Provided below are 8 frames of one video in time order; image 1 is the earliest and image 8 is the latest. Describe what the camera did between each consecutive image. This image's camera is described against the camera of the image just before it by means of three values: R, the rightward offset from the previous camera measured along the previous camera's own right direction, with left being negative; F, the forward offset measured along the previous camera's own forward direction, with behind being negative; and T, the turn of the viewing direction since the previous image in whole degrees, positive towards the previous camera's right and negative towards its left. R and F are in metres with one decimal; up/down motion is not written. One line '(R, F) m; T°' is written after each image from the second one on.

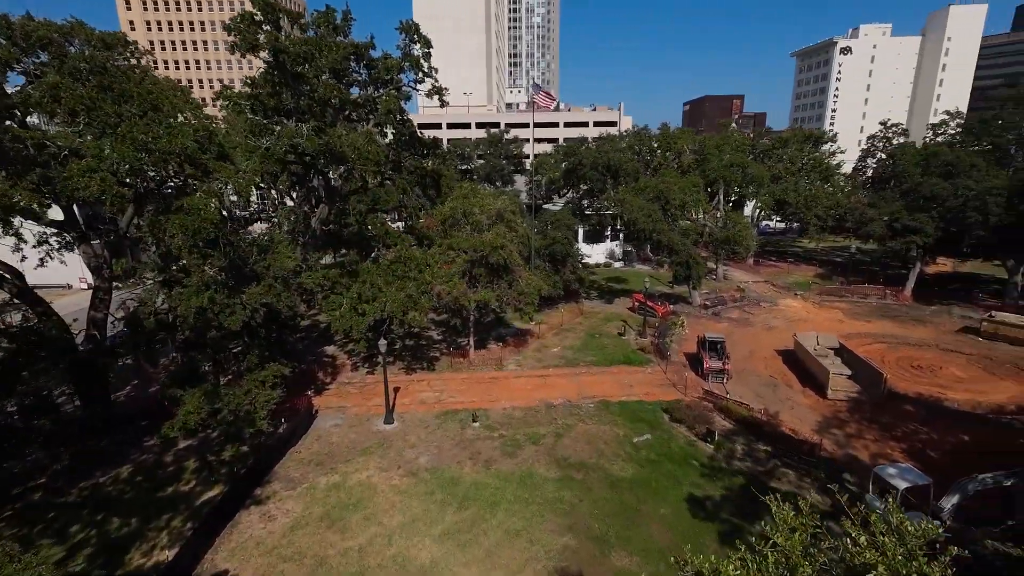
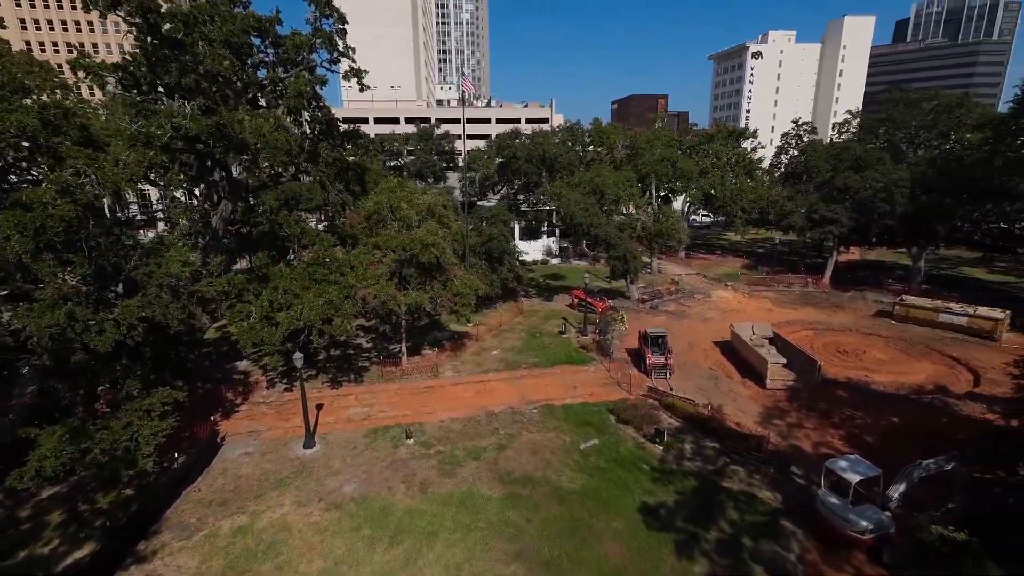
(+0.2, +1.5) m; +7°
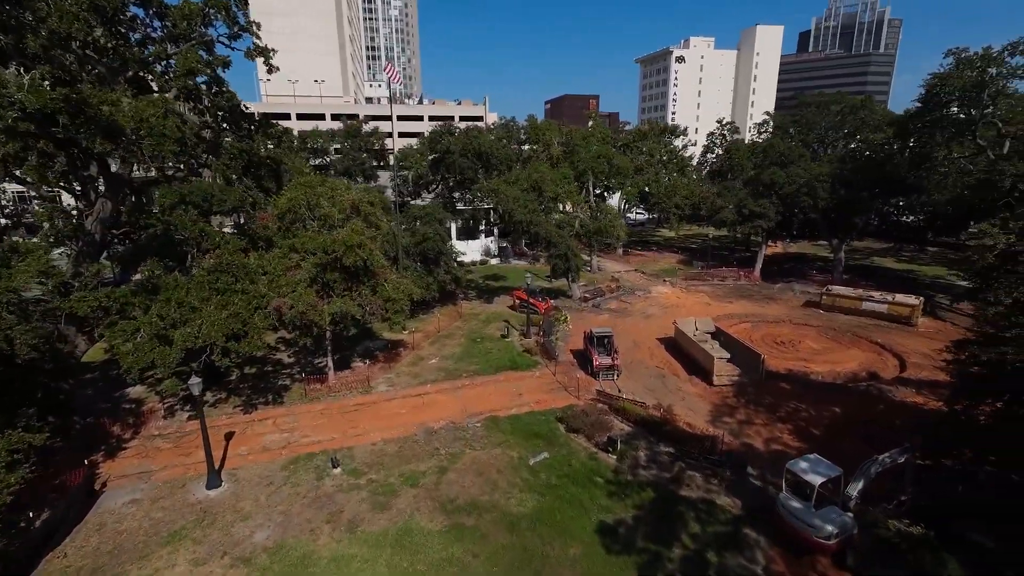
(+0.1, +1.5) m; +7°
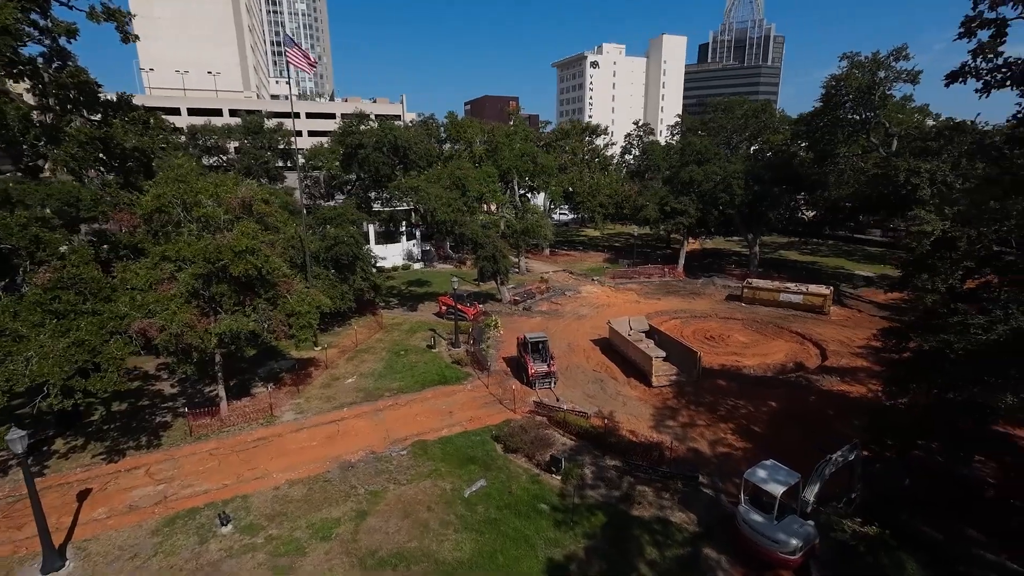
(+0.1, +1.8) m; +9°
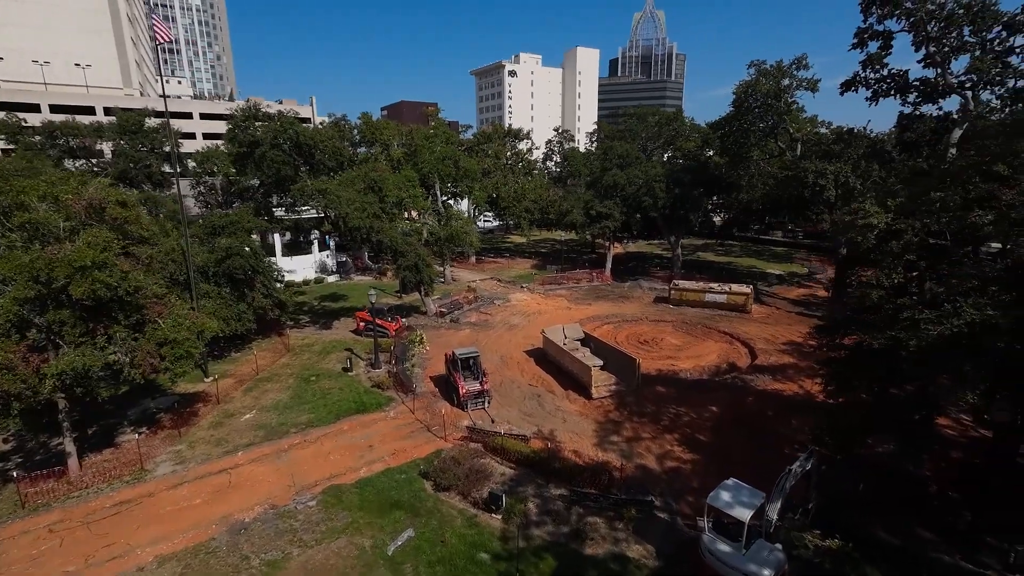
(0.0, +1.8) m; +9°
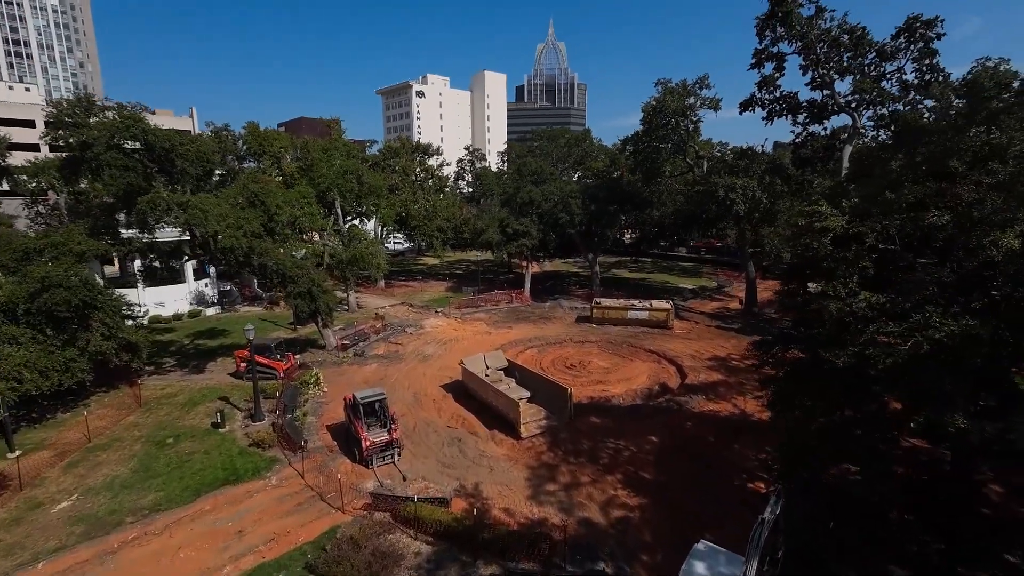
(+0.1, +2.4) m; +10°
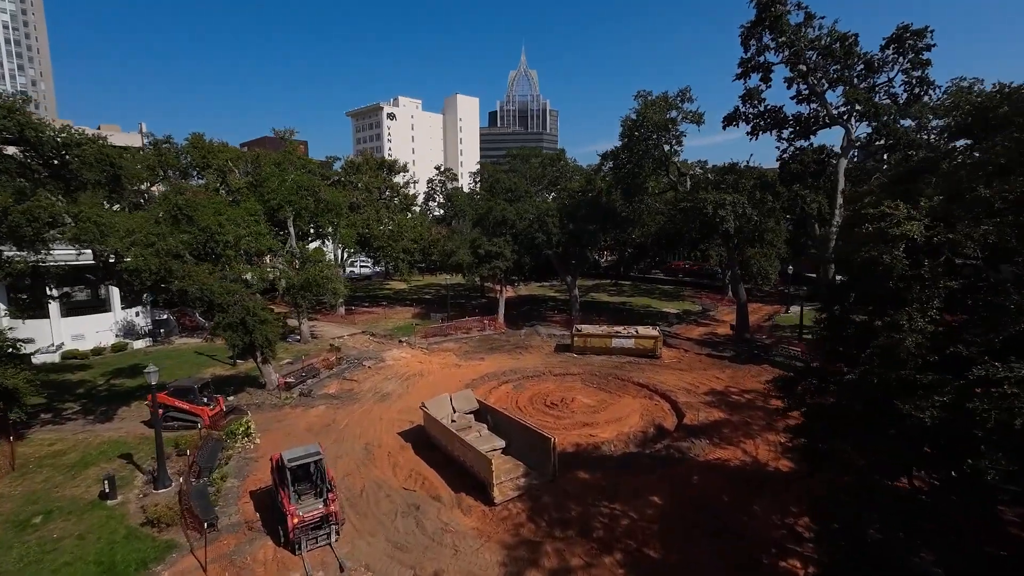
(+0.1, +2.8) m; +3°
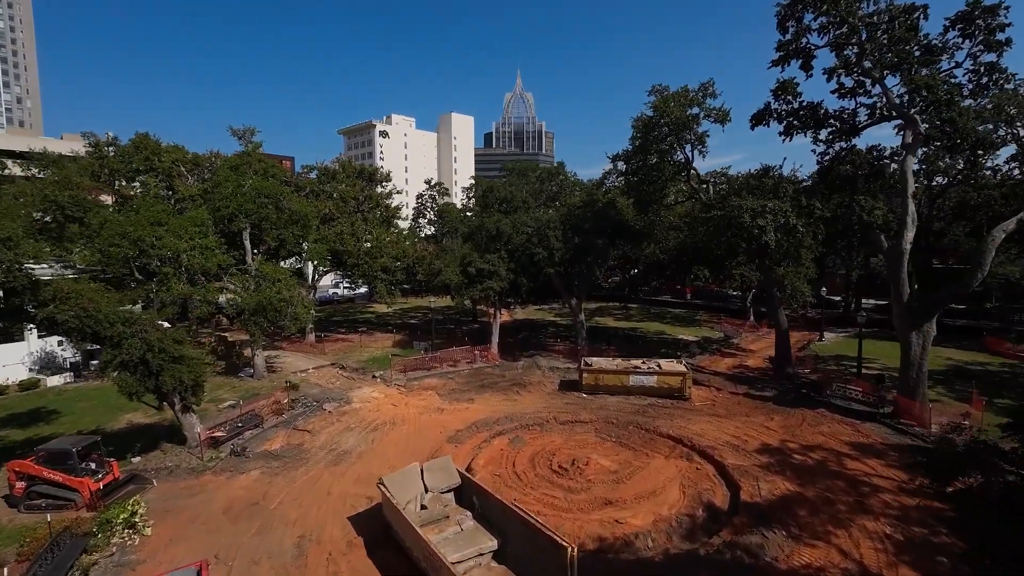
(0.0, +4.5) m; +1°
